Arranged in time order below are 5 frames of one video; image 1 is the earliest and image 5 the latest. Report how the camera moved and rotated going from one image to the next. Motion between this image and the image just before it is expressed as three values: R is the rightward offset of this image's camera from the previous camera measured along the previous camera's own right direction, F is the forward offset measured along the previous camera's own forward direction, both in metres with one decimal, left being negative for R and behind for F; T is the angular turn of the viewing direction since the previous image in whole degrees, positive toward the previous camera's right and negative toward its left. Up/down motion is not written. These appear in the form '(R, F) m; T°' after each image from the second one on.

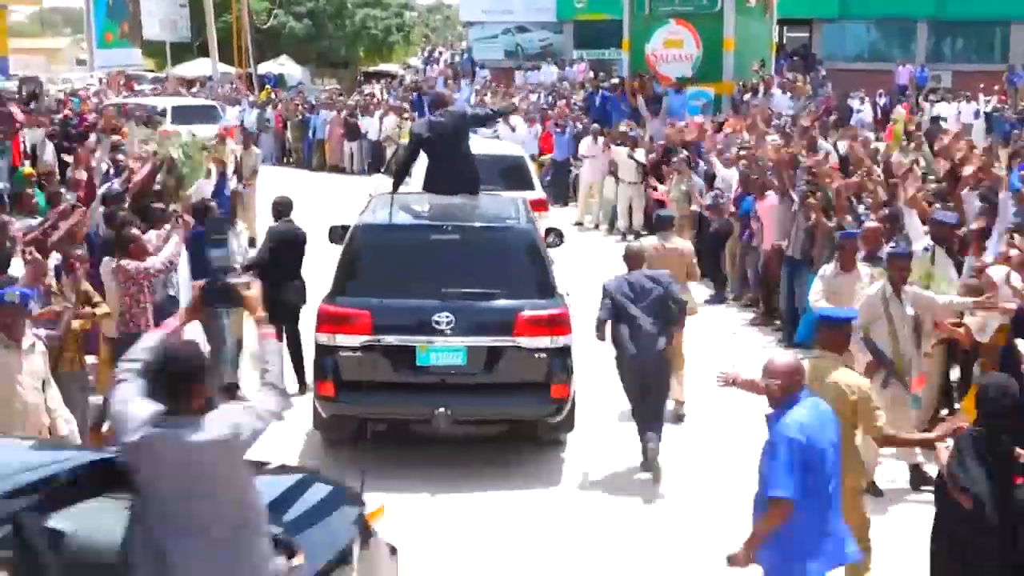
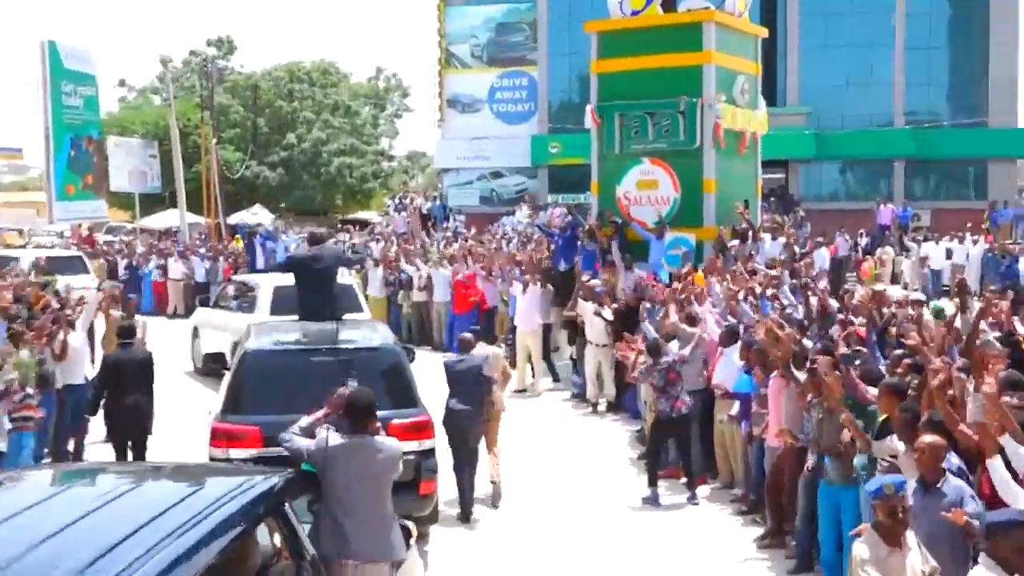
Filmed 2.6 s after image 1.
(+0.9, +1.2) m; 0°
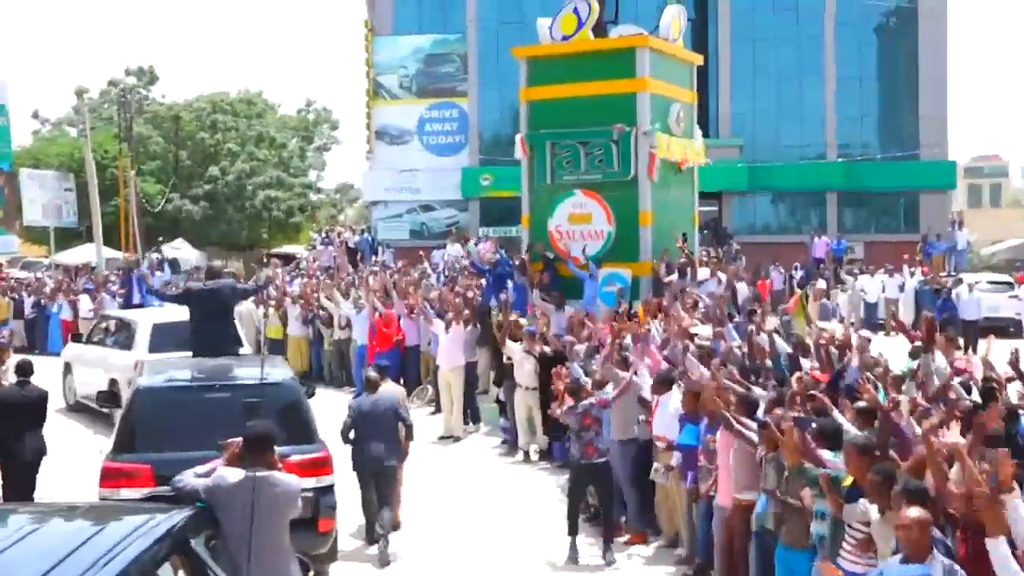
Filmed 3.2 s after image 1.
(+0.1, +0.9) m; +3°
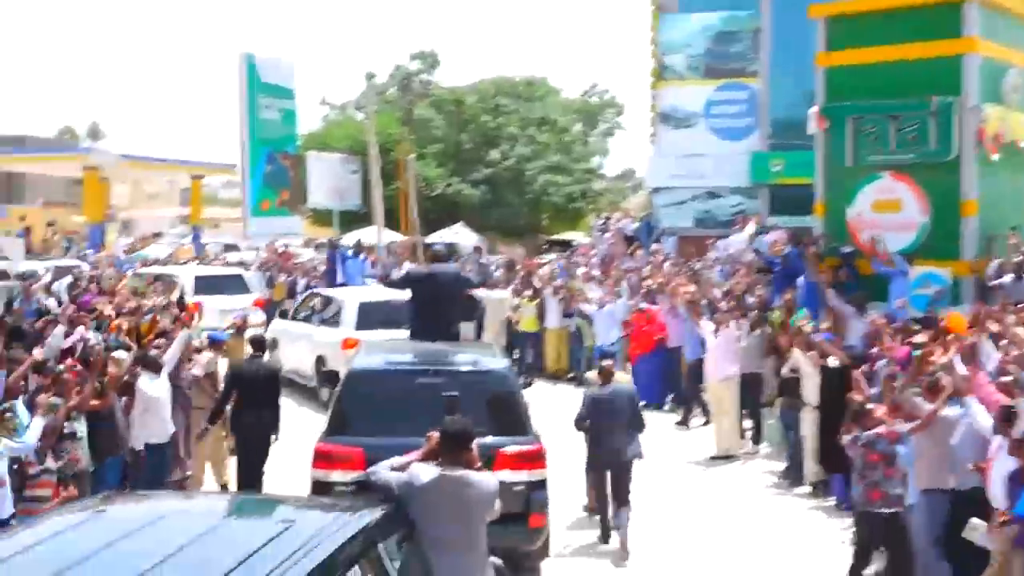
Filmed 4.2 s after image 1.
(0.0, +1.8) m; -13°
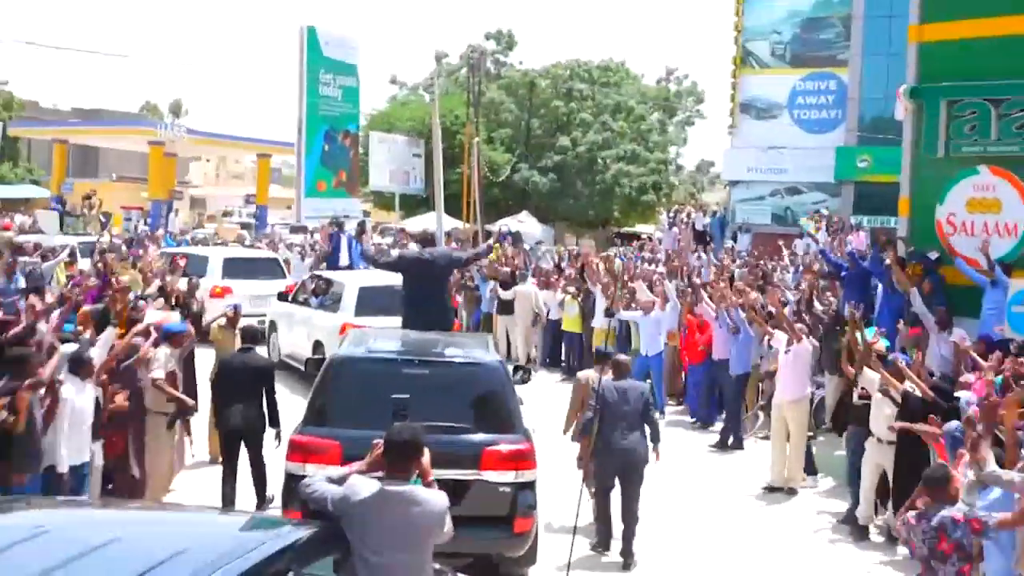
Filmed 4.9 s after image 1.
(+0.5, +1.6) m; -4°
